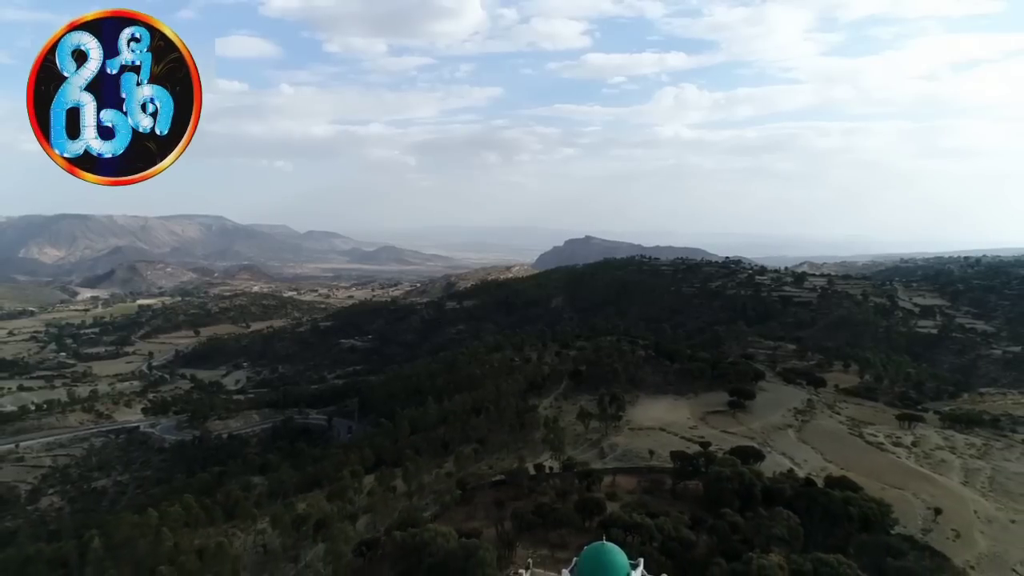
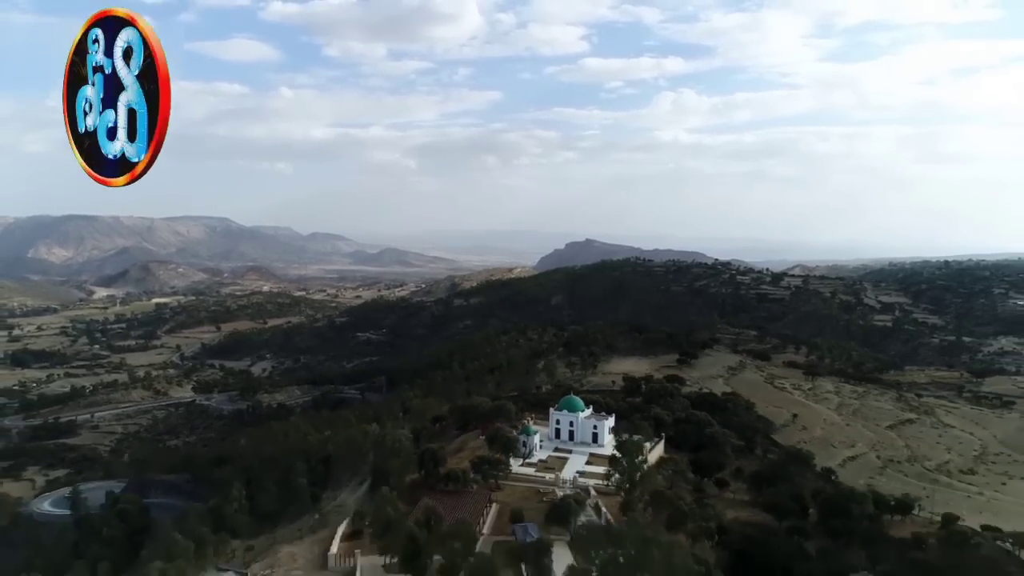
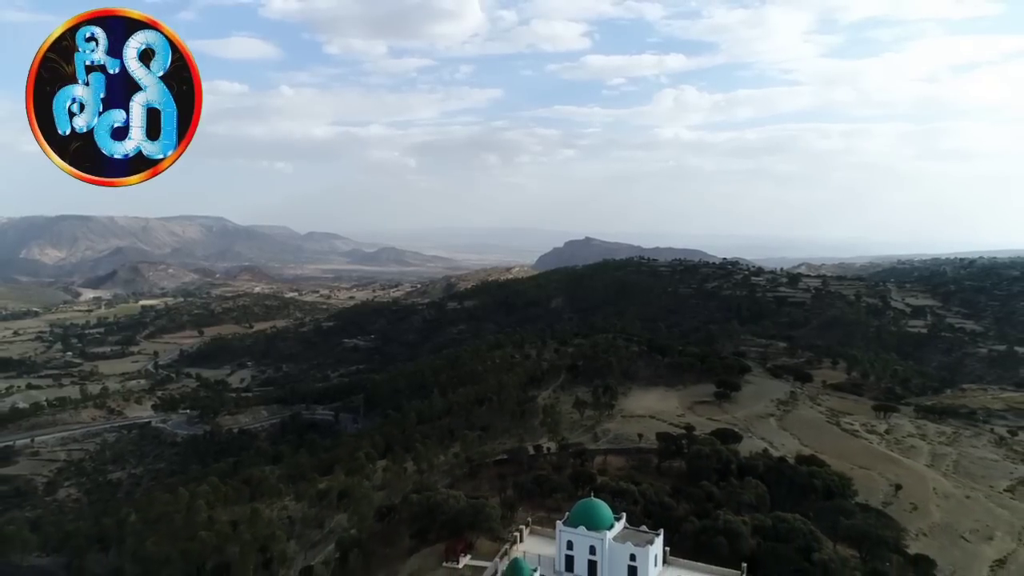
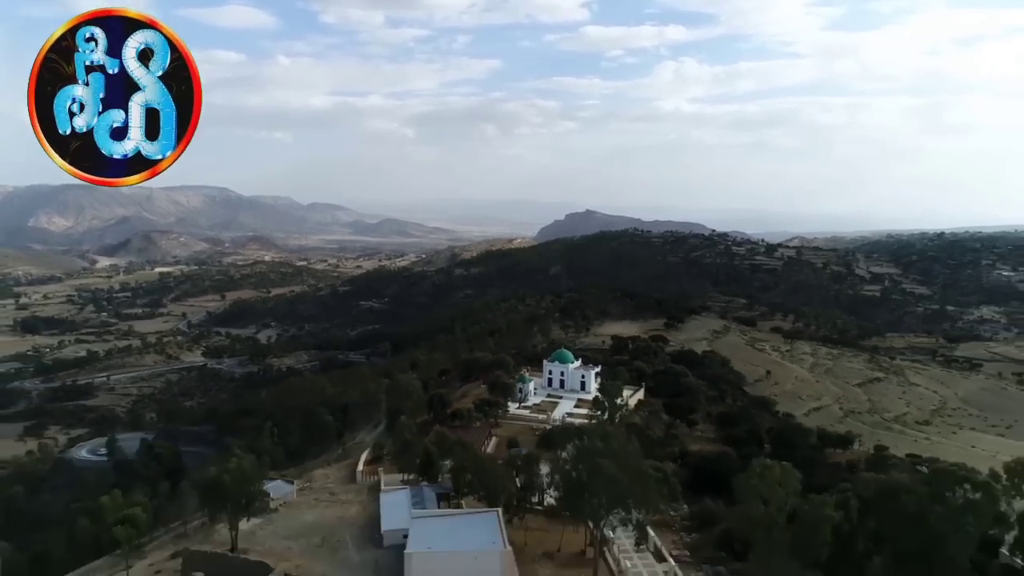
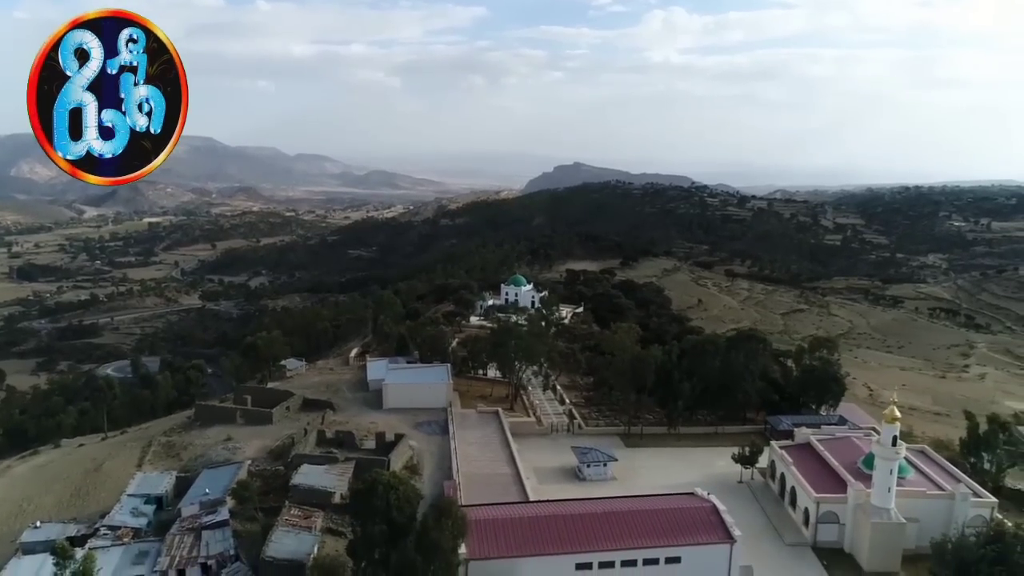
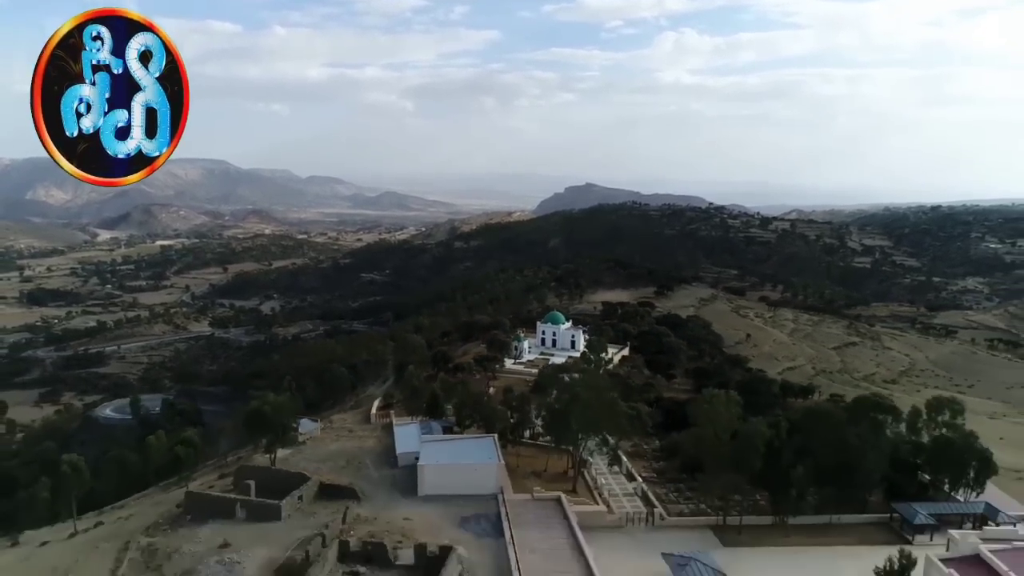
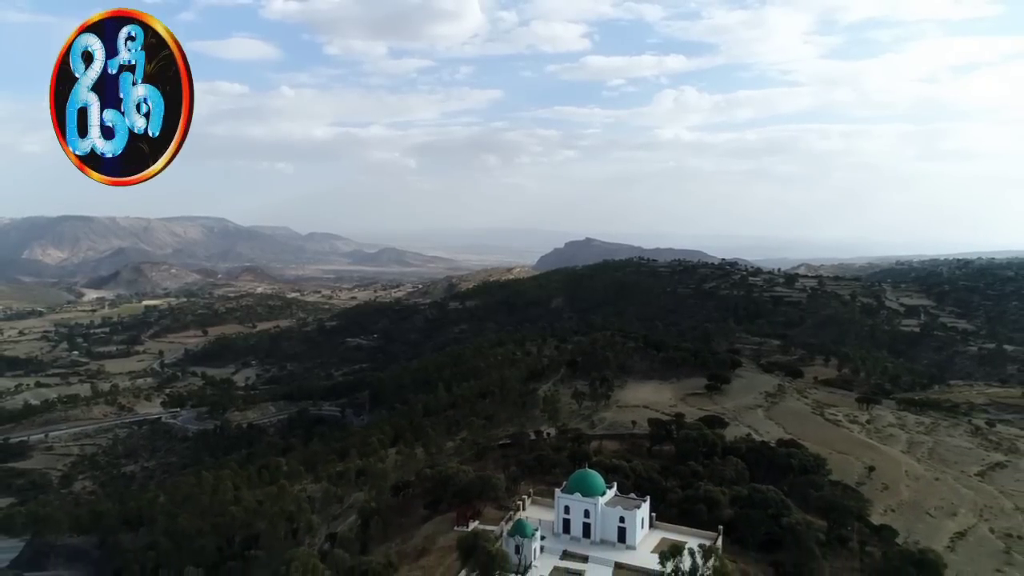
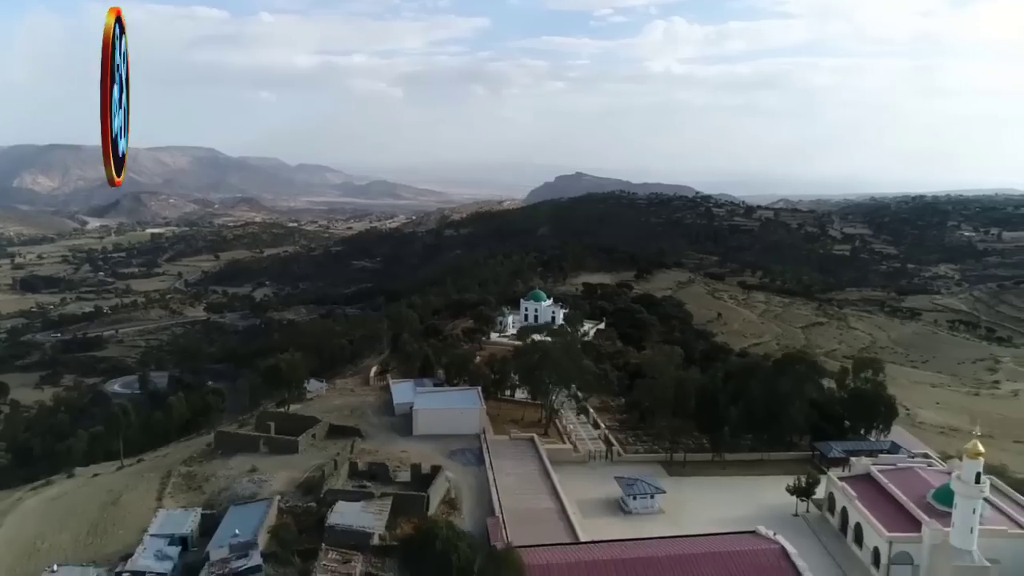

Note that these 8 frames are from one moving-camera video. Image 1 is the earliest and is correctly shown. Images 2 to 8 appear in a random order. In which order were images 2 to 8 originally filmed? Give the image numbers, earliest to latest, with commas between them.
3, 7, 2, 4, 6, 8, 5
